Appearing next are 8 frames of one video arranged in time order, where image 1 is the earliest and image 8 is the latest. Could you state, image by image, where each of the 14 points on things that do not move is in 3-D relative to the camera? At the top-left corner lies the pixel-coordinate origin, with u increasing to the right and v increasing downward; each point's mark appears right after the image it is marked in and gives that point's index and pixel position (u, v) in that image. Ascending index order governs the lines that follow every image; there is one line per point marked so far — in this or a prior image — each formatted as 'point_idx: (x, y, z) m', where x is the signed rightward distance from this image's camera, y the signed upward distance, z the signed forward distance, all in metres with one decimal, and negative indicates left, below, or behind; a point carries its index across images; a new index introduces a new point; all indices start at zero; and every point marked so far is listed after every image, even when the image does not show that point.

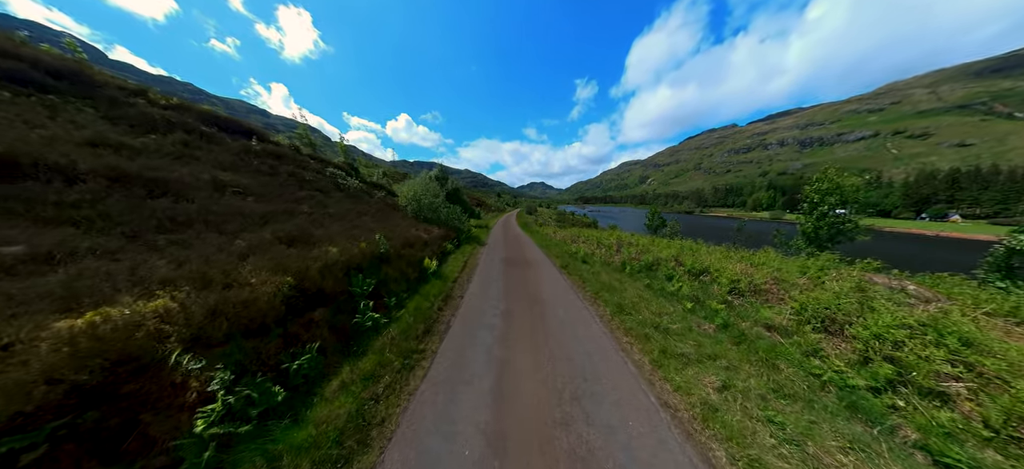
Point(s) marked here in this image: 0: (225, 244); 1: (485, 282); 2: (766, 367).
0: (-8.3, -0.3, +6.6) m
1: (-1.1, -1.9, +11.6) m
2: (+5.5, -2.8, +5.2) m
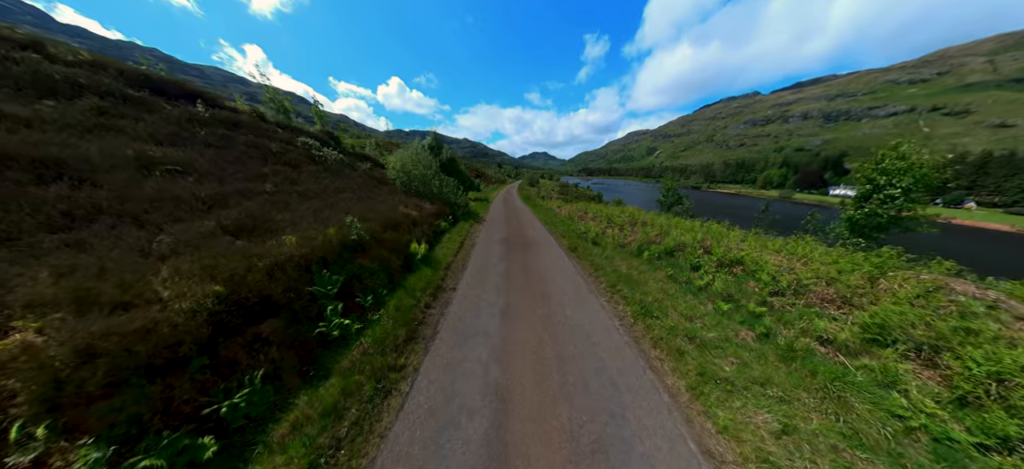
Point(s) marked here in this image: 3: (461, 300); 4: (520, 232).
0: (-8.3, -0.1, +5.2) m
1: (-1.2, -1.2, +10.4) m
2: (+5.5, -2.9, +4.1) m
3: (-1.6, -2.0, +7.7) m
4: (+1.1, +0.5, +16.7) m
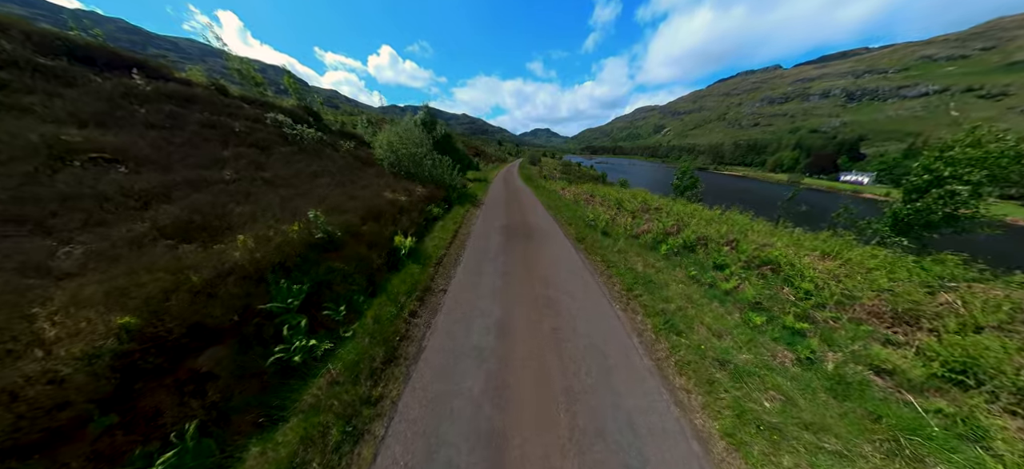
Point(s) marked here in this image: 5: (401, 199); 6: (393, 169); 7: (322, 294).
0: (-8.4, -0.3, +4.1) m
1: (-1.2, -1.0, +9.4) m
2: (+5.4, -3.1, +3.3) m
3: (-1.7, -2.0, +6.9) m
4: (+1.0, +1.2, +15.6) m
5: (-5.9, +1.8, +12.6) m
6: (-8.5, +4.8, +16.9) m
7: (-4.8, -1.5, +5.8) m
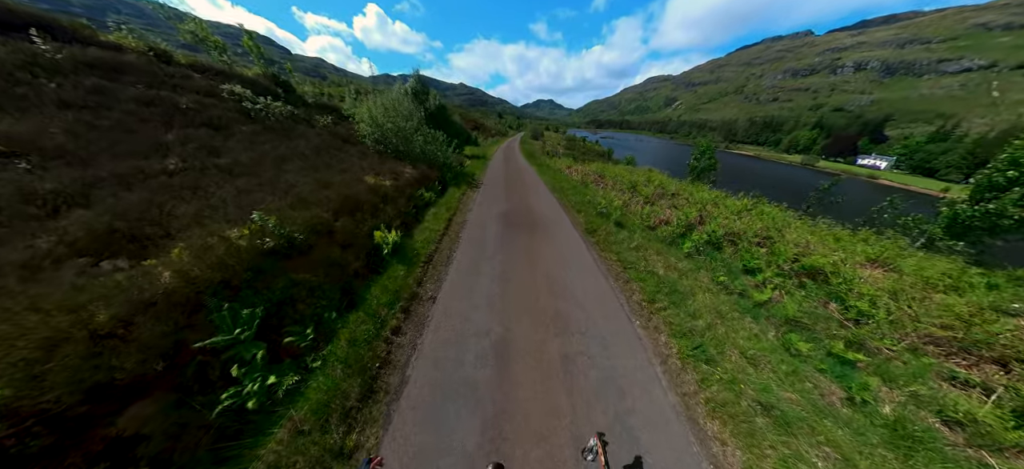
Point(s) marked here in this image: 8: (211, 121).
0: (-8.4, -0.7, +3.2) m
1: (-1.2, -0.9, +8.5) m
2: (+5.4, -3.6, +2.6) m
3: (-1.7, -2.2, +6.0) m
4: (+1.0, +1.9, +14.5) m
5: (-5.9, +2.2, +11.3) m
6: (-8.5, +5.6, +15.4) m
7: (-4.8, -1.7, +5.0) m
8: (-13.7, +5.0, +10.7) m
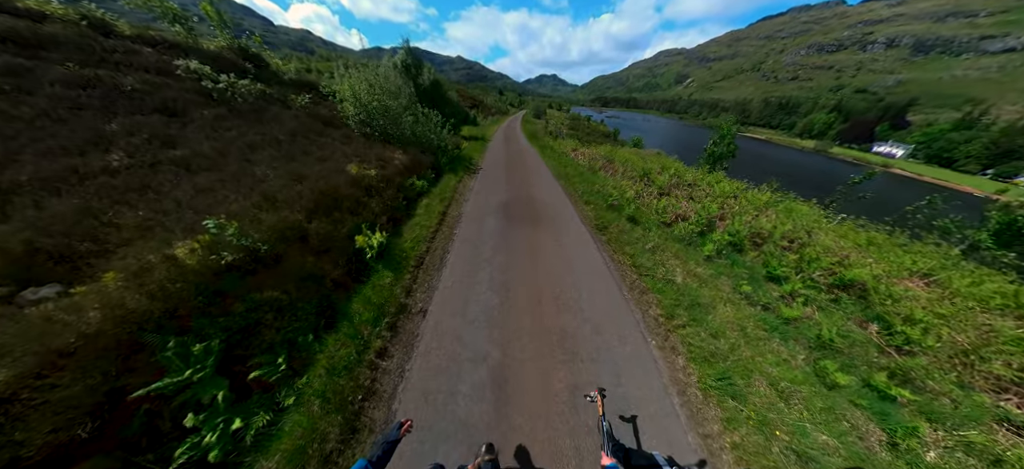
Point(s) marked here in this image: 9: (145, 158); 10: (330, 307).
0: (-8.4, -1.2, +2.5) m
1: (-1.3, -1.0, +7.8) m
2: (+5.4, -4.2, +2.2) m
3: (-1.7, -2.4, +5.5) m
4: (+1.0, +2.3, +13.6) m
5: (-5.9, +2.4, +10.4) m
6: (-8.5, +6.1, +14.2) m
7: (-4.8, -2.0, +4.4) m
8: (-13.7, +5.2, +9.5) m
9: (-10.4, +2.1, +6.7) m
10: (-4.2, -1.7, +5.6) m
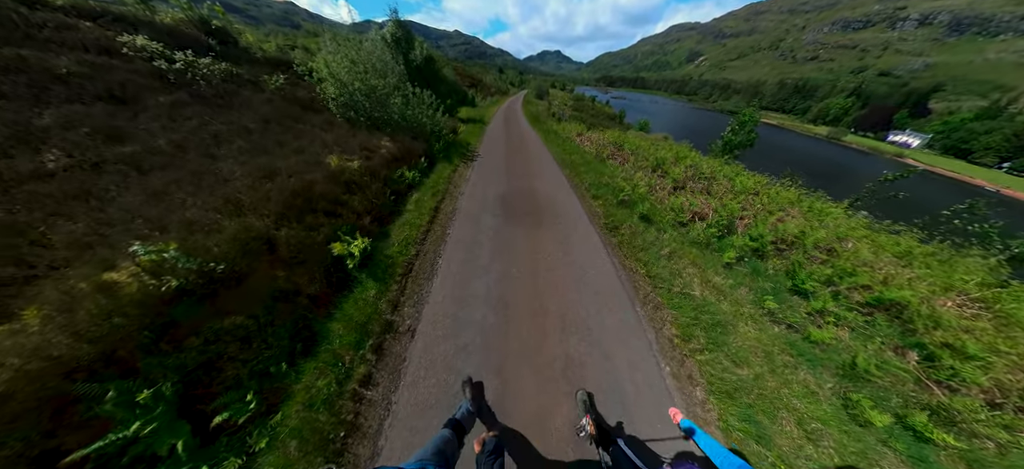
0: (-8.5, -1.7, +2.0) m
1: (-1.4, -1.1, +7.3) m
2: (+5.3, -4.9, +2.0) m
3: (-1.8, -2.8, +5.1) m
4: (+0.8, +2.5, +12.8) m
5: (-6.0, +2.5, +9.6) m
6: (-8.6, +6.5, +13.1) m
7: (-4.9, -2.4, +3.9) m
8: (-13.8, +5.2, +8.5) m
9: (-10.4, +1.9, +5.9) m
10: (-4.3, -2.0, +5.2) m
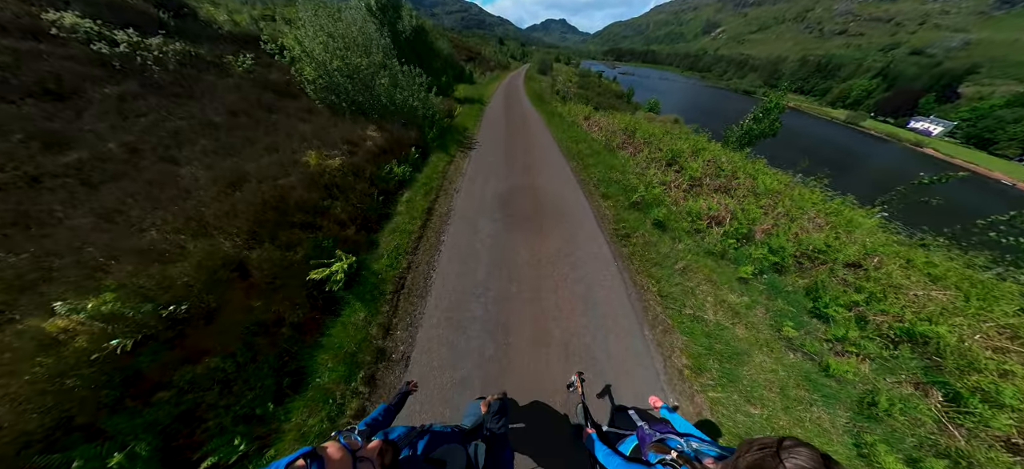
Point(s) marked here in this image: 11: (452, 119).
0: (-8.4, -2.5, +1.6) m
1: (-1.3, -1.5, +6.9) m
2: (+5.3, -5.8, +2.0) m
3: (-1.8, -3.3, +4.8) m
4: (+0.9, +2.6, +12.0) m
5: (-6.0, +2.3, +8.8) m
6: (-8.5, +6.7, +11.9) m
7: (-4.8, -3.1, +3.6) m
8: (-13.7, +5.0, +7.4) m
9: (-10.4, +1.5, +5.1) m
10: (-4.3, -2.6, +4.8) m
11: (-4.5, +8.6, +17.8) m
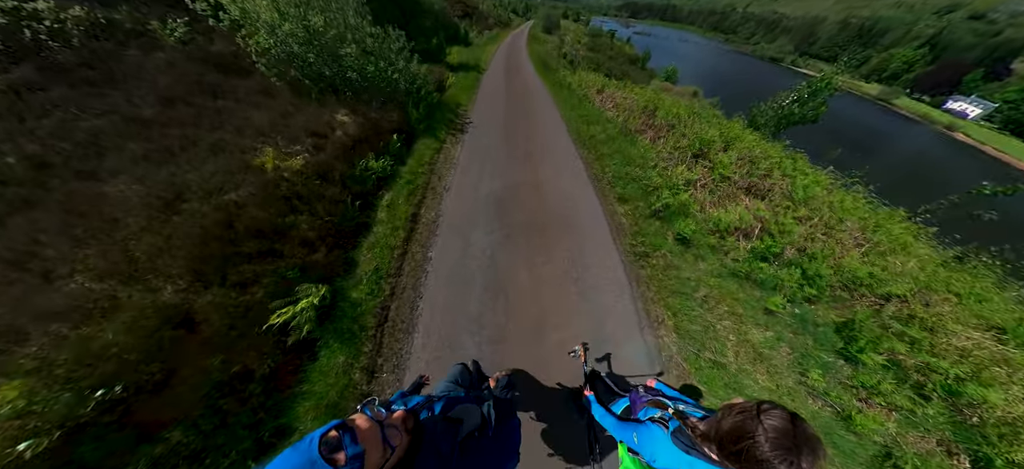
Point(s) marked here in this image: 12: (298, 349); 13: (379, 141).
0: (-8.4, -3.7, +1.1) m
1: (-1.3, -2.1, +6.3) m
2: (+5.3, -7.1, +2.0) m
3: (-1.8, -4.2, +4.5) m
4: (+0.9, +2.6, +10.9) m
5: (-5.9, +2.0, +7.6) m
6: (-8.4, +6.7, +10.1) m
7: (-4.8, -4.1, +3.2) m
8: (-13.6, +4.6, +5.8) m
9: (-10.3, +0.7, +4.0) m
10: (-4.3, -3.4, +4.3) m
11: (-4.4, +9.4, +15.7) m
12: (-4.4, -2.3, +5.1) m
13: (-5.3, +4.0, +10.0) m
